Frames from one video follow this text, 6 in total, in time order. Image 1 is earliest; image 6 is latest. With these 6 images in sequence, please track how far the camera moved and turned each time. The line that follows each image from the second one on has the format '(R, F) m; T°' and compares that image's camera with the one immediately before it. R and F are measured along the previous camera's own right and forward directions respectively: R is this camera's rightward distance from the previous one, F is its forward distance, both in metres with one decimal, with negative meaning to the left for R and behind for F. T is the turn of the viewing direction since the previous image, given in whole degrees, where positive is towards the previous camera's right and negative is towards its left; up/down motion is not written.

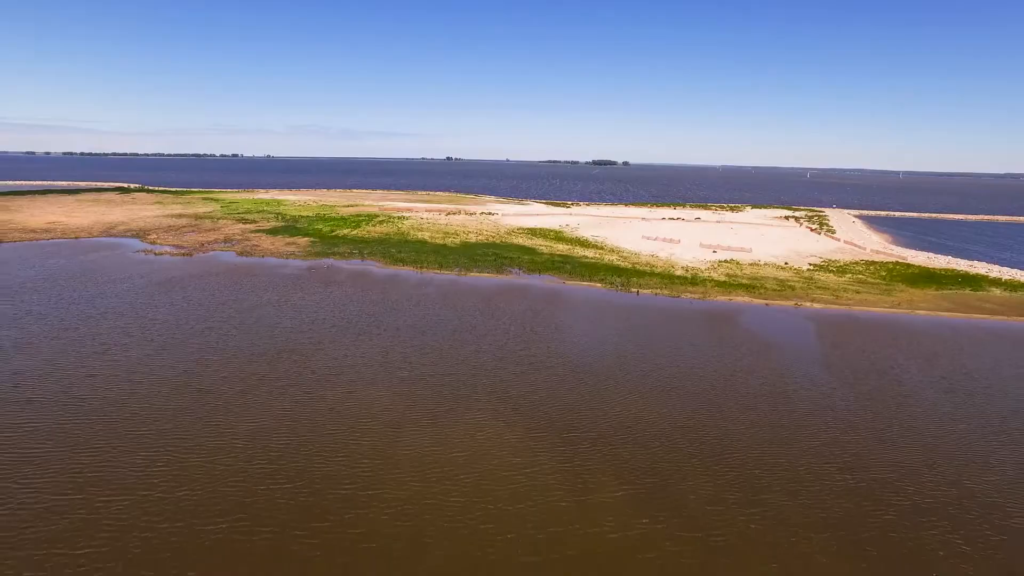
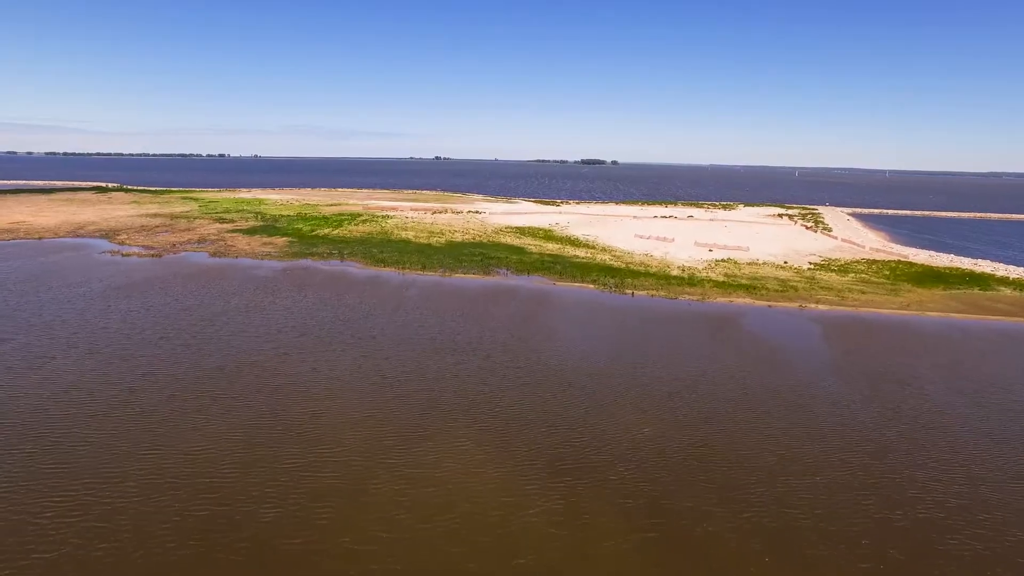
(+0.2, +2.5) m; +1°
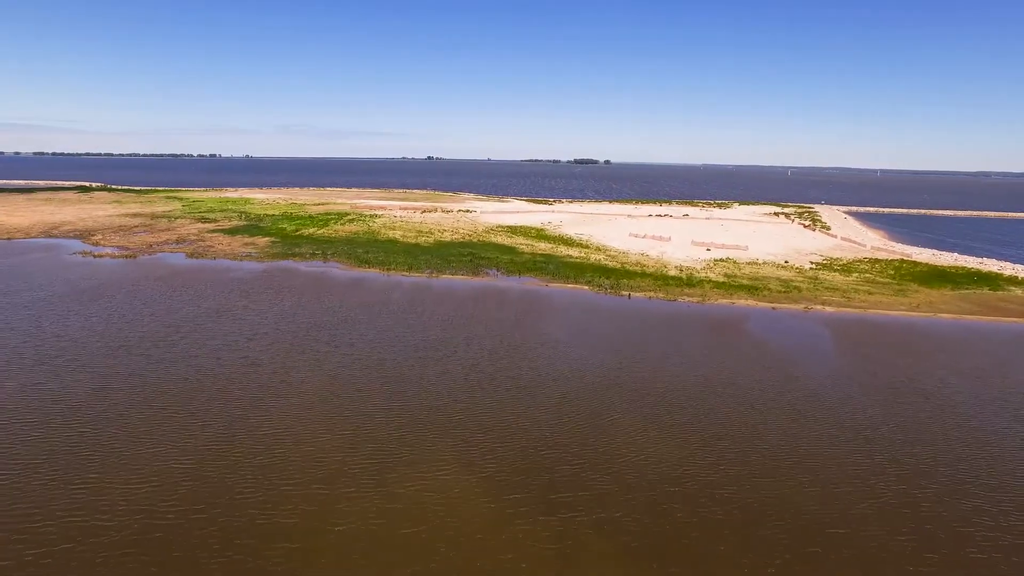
(+0.2, +2.0) m; +1°
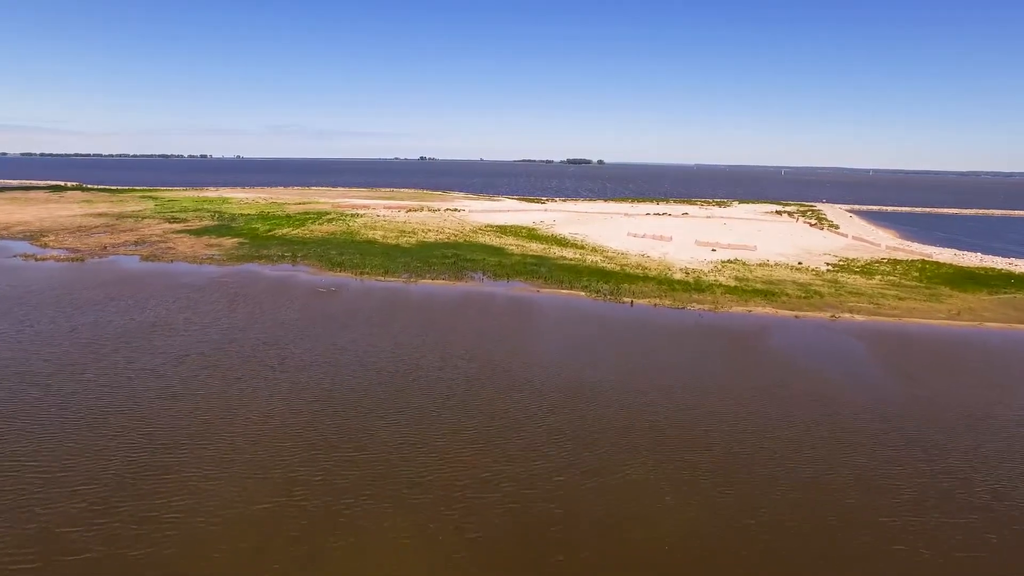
(+0.3, +4.4) m; +1°
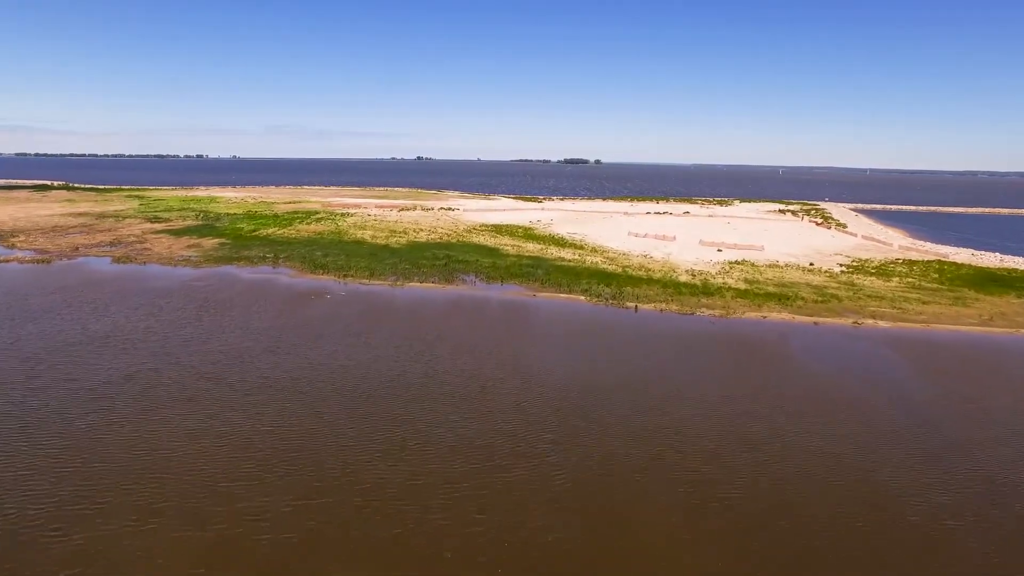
(+0.1, +2.5) m; 0°
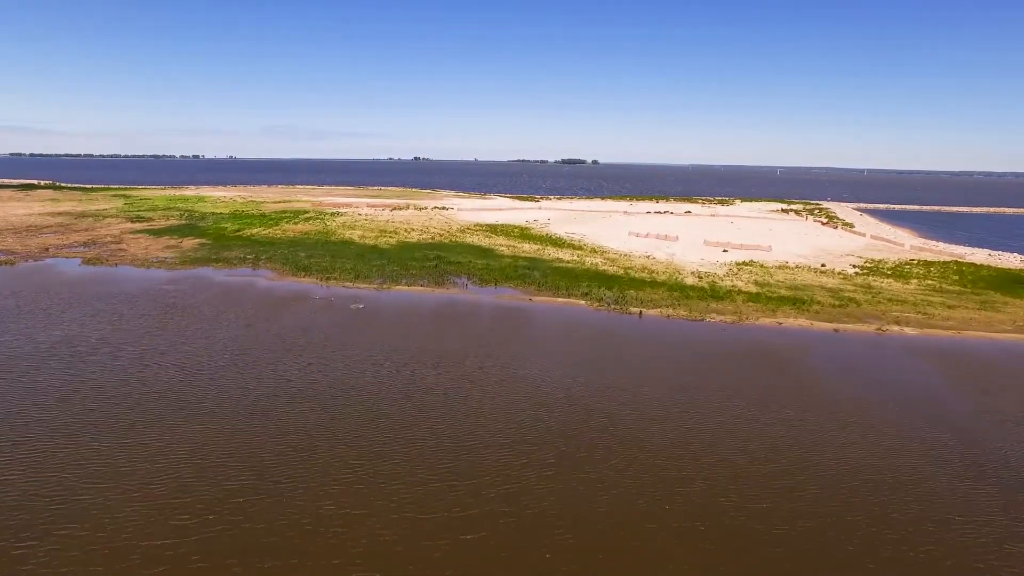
(+0.1, +2.4) m; 0°
